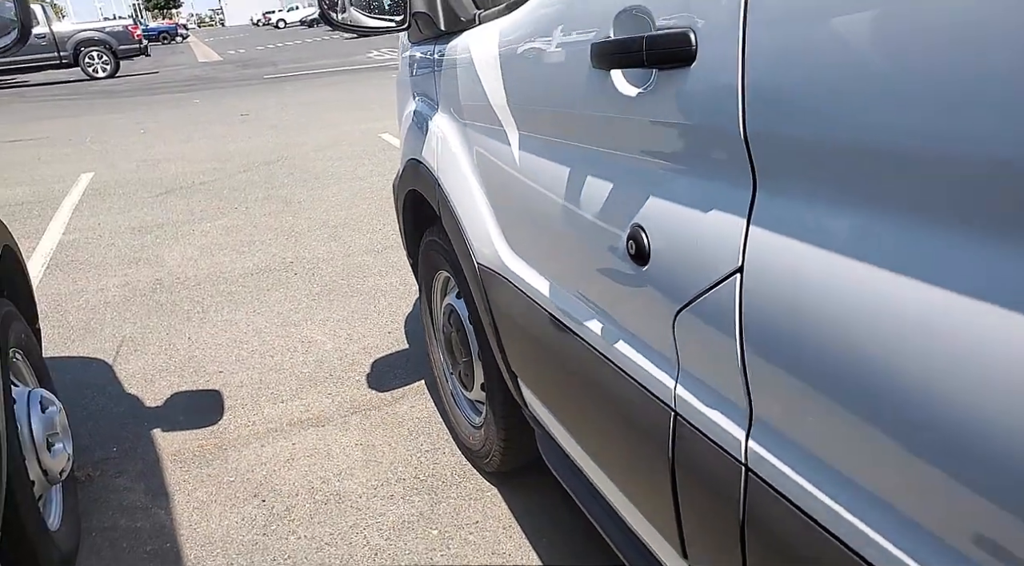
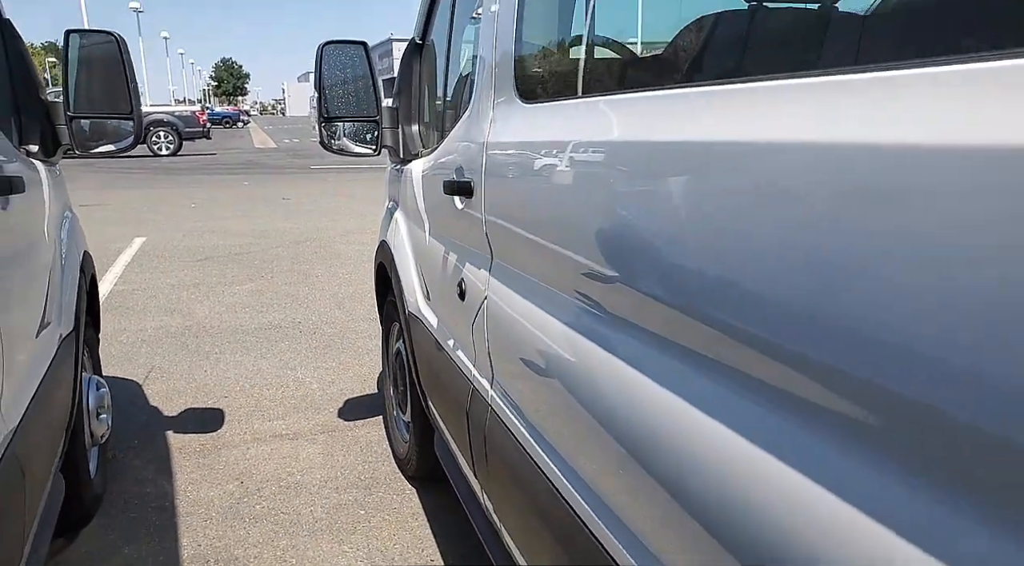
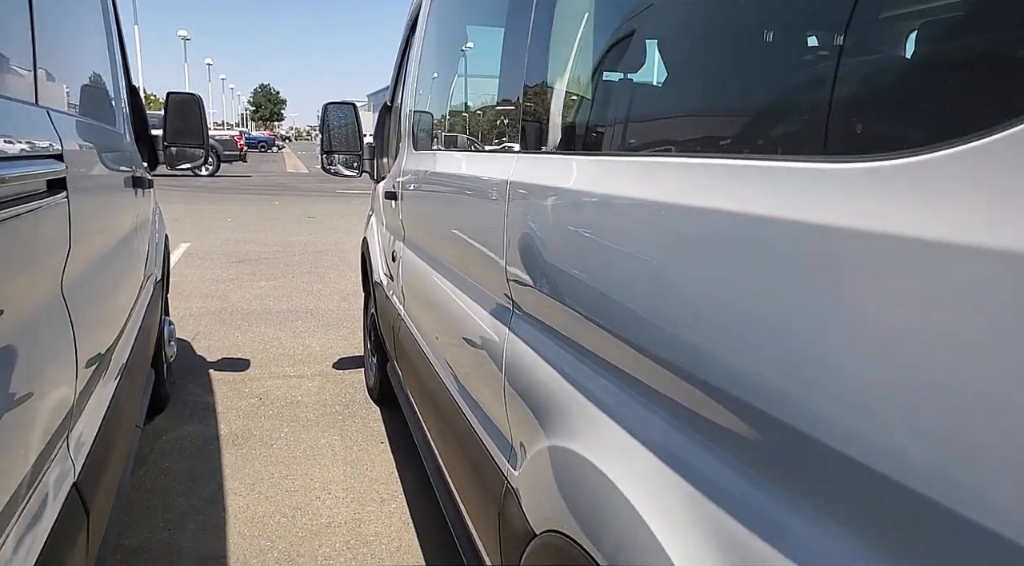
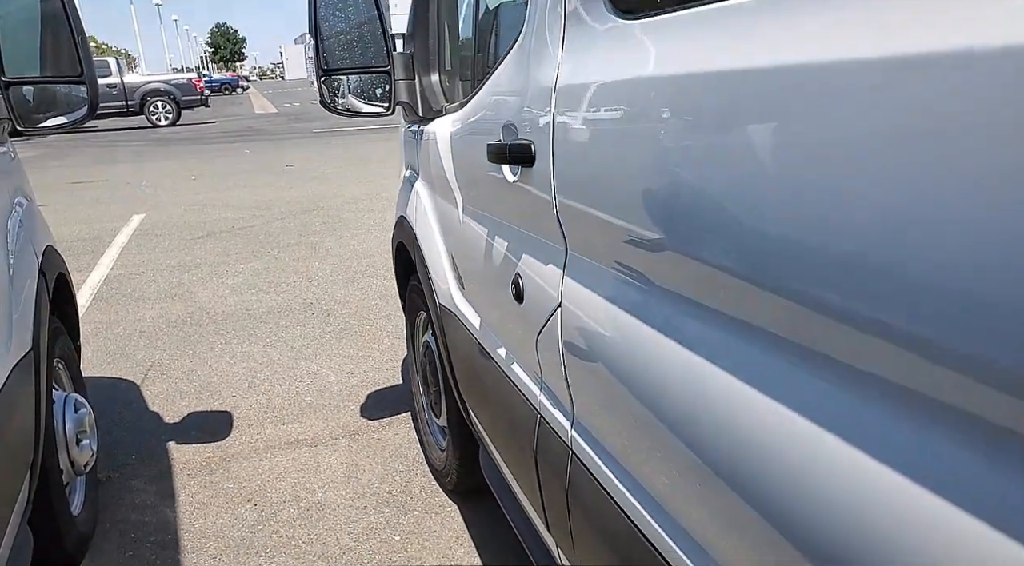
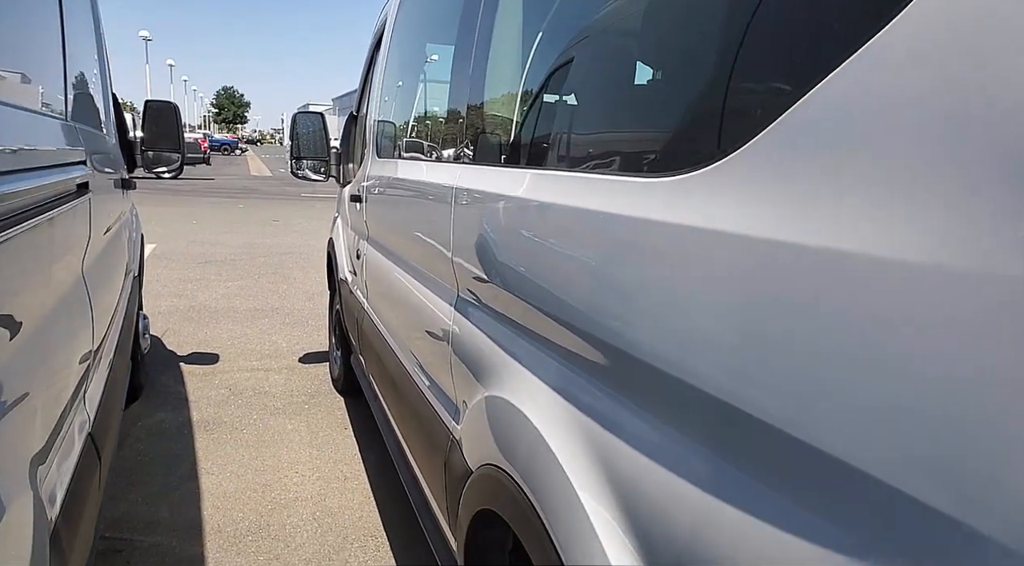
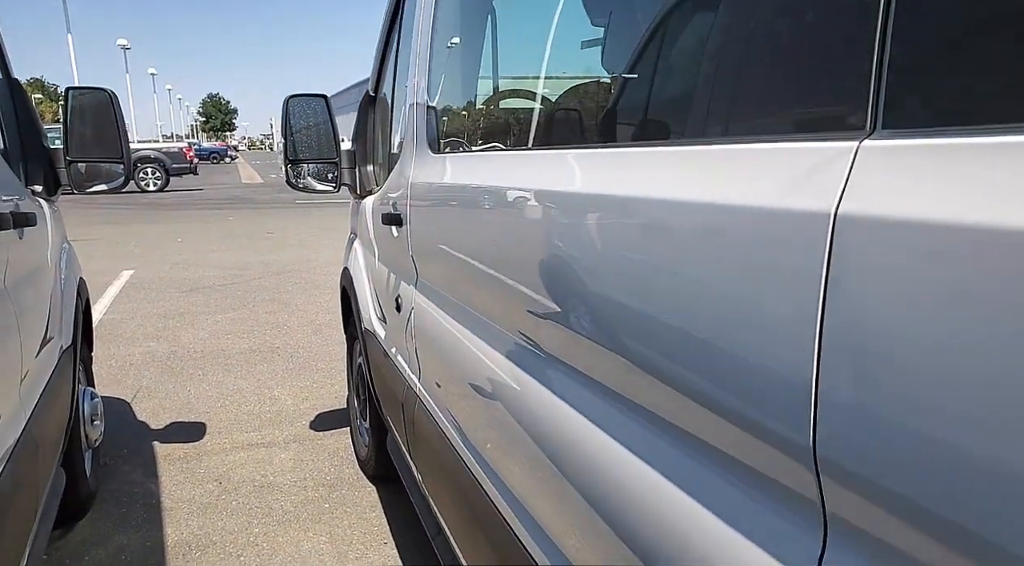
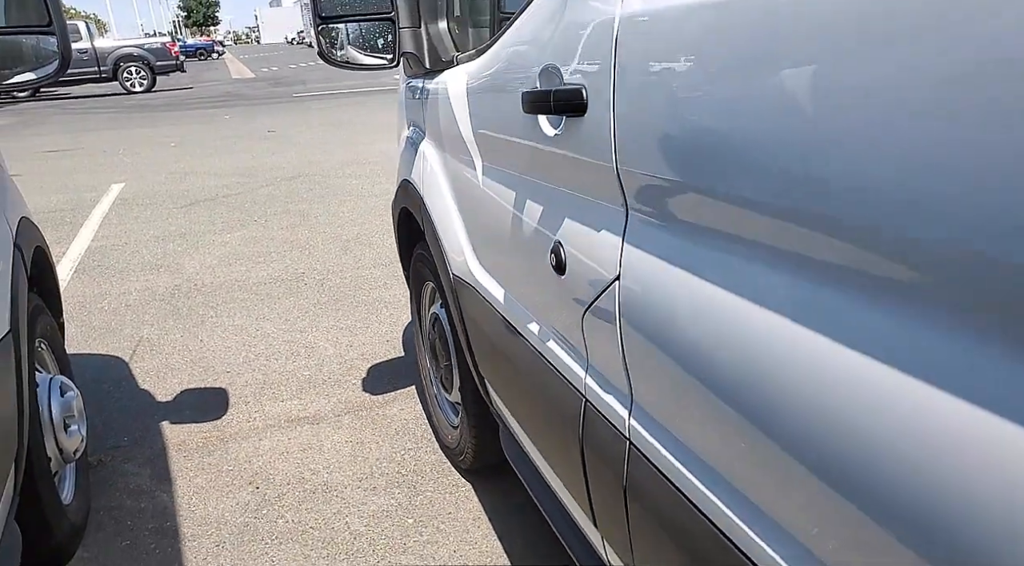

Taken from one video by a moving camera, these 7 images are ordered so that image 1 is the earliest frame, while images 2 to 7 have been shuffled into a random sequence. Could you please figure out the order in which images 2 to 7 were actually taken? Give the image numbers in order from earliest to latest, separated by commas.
7, 4, 2, 6, 3, 5
